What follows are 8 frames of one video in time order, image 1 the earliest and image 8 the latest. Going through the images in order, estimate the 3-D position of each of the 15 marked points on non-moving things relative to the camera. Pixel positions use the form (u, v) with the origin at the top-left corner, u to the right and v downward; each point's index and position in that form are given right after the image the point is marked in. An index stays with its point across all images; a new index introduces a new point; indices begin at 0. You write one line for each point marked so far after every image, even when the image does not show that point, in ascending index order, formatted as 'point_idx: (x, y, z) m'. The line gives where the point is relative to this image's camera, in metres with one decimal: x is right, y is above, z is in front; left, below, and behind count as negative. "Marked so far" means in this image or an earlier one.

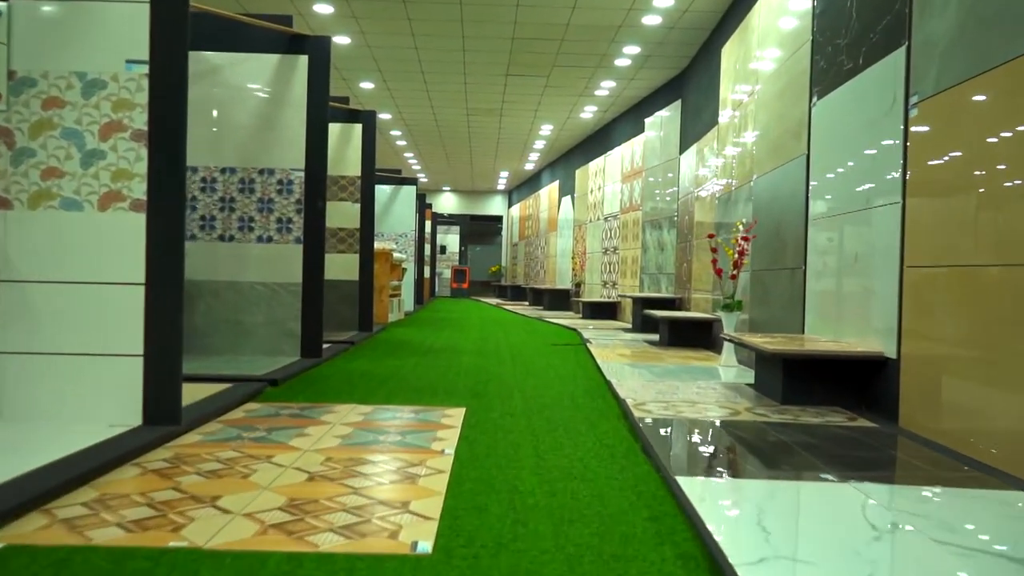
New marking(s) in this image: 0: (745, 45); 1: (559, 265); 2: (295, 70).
0: (+2.0, +2.1, +7.2) m
1: (+1.0, +0.5, +17.6) m
2: (-1.6, +1.5, +5.9) m
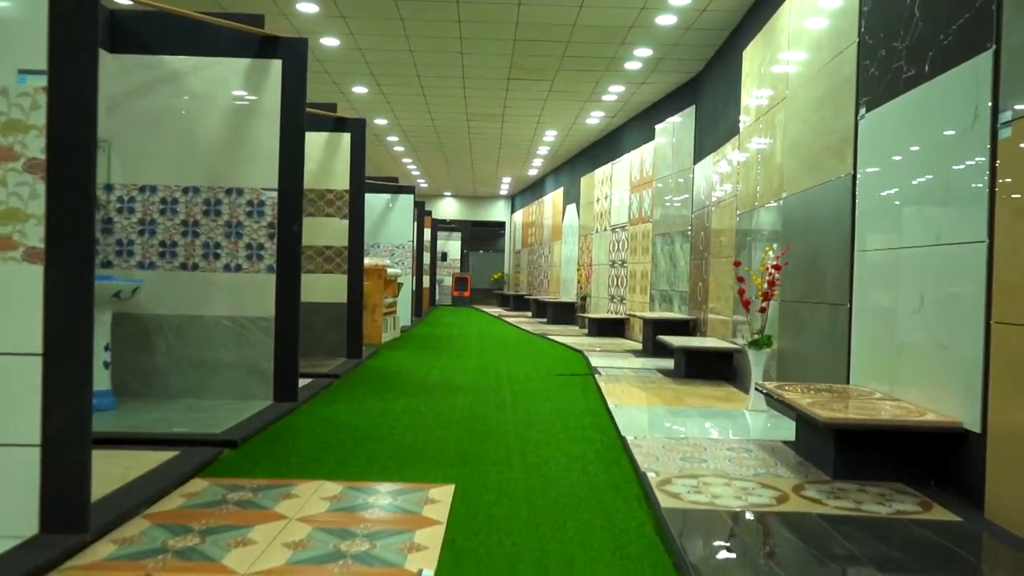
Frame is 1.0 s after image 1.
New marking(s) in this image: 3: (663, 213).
0: (+2.0, +1.9, +6.6) m
1: (+1.1, +0.3, +16.9) m
2: (-1.6, +1.3, +5.2) m
3: (+1.9, +1.0, +10.6) m
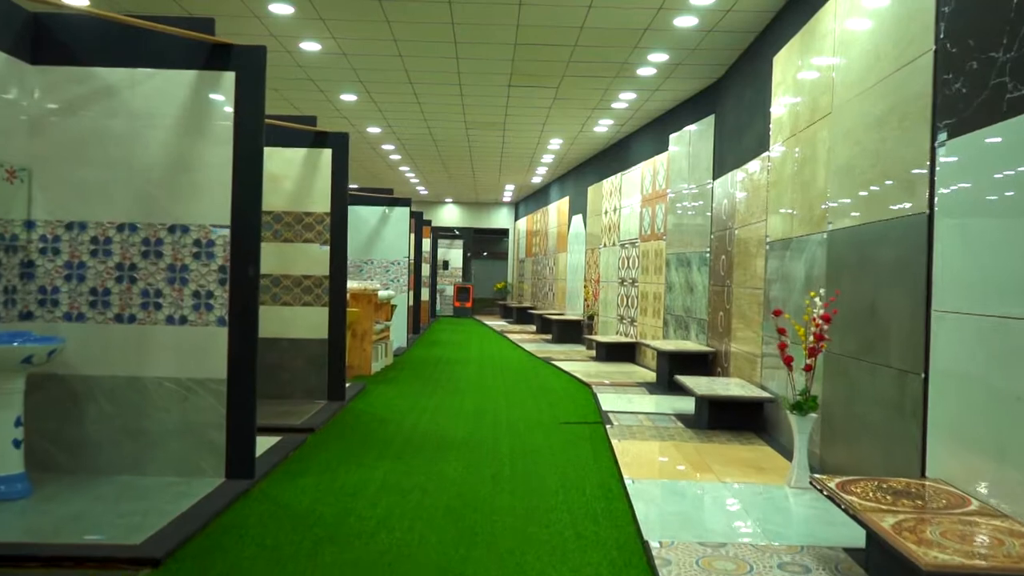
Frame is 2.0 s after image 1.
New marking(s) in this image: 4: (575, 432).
0: (+2.0, +1.6, +5.7) m
1: (+1.1, 0.0, +16.0) m
2: (-1.6, +1.0, +4.4) m
3: (+2.0, +0.7, +9.7) m
4: (+0.5, -1.1, +6.1) m
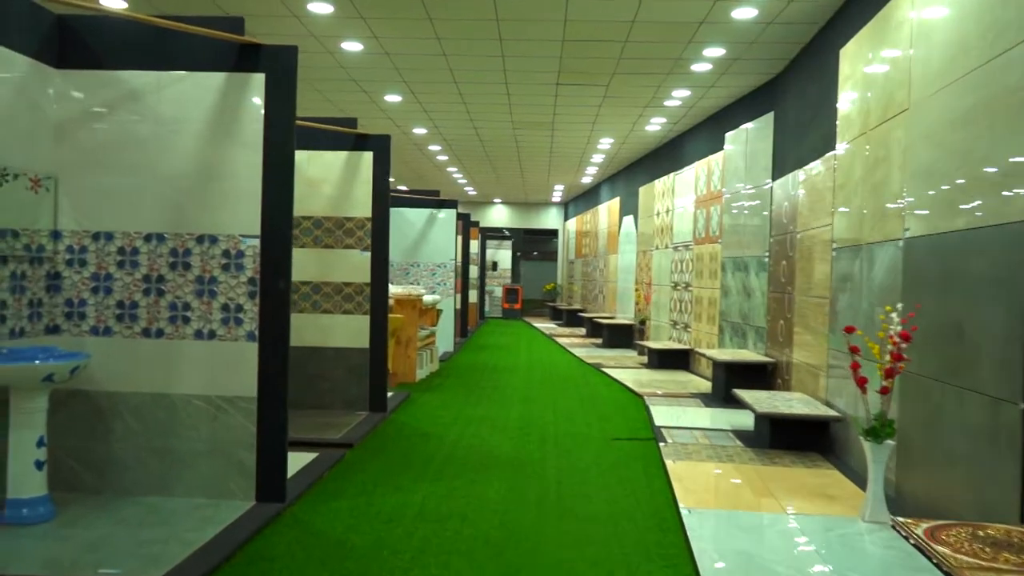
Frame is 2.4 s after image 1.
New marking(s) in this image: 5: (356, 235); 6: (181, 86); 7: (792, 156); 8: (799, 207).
0: (+2.3, +1.6, +5.3) m
1: (+2.0, -0.1, +15.6) m
2: (-1.3, +1.0, +4.1) m
3: (+2.5, +0.6, +9.3) m
4: (+0.8, -1.1, +5.8) m
5: (-1.3, +0.4, +6.8) m
6: (-1.7, +1.0, +4.2) m
7: (+2.6, +1.2, +7.5) m
8: (+2.5, +0.7, +7.1) m
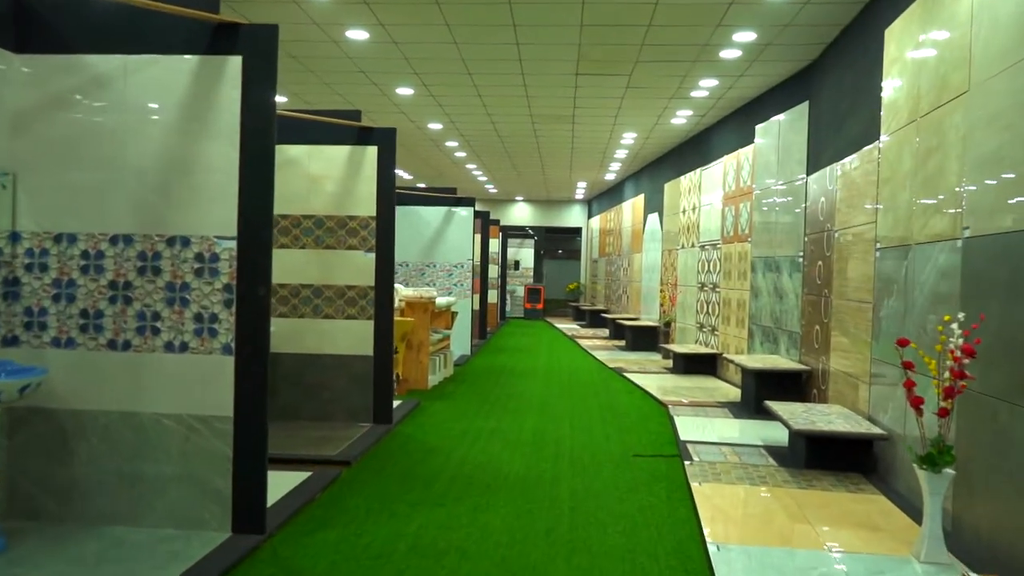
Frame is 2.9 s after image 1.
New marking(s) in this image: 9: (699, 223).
0: (+2.4, +1.5, +4.7) m
1: (+2.4, -0.1, +15.1) m
2: (-1.3, +0.9, +3.7) m
3: (+2.7, +0.6, +8.7) m
4: (+0.9, -1.2, +5.3) m
5: (-1.2, +0.4, +6.4) m
6: (-1.7, +1.0, +3.7) m
7: (+2.7, +1.2, +7.0) m
8: (+2.6, +0.7, +6.6) m
9: (+2.6, +0.9, +11.3) m
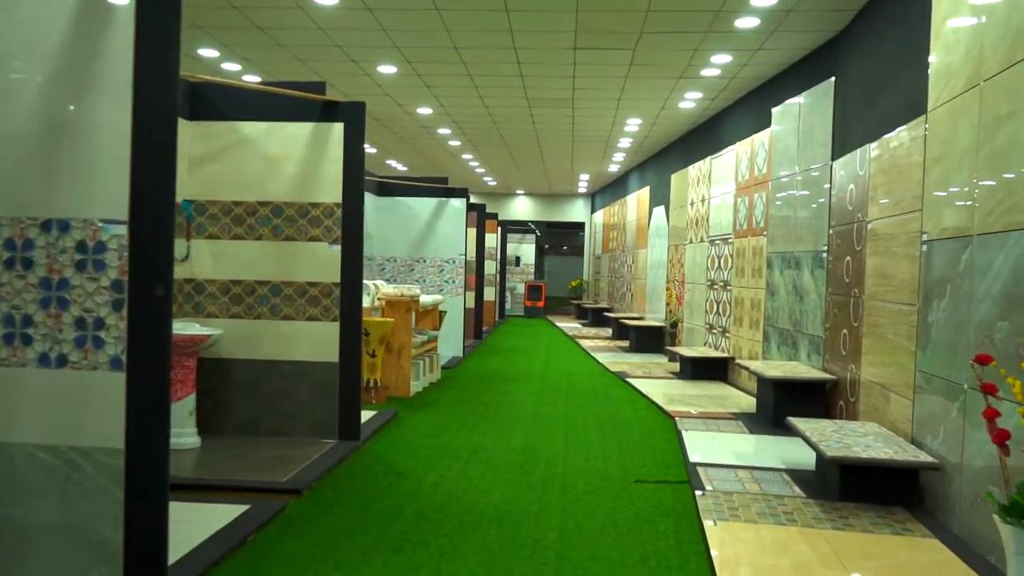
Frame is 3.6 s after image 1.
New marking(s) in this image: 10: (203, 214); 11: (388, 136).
0: (+2.3, +1.5, +3.9) m
1: (+2.4, 0.0, +14.3) m
2: (-1.4, +0.9, +2.9) m
3: (+2.6, +0.6, +7.9) m
4: (+0.8, -1.2, +4.5) m
5: (-1.3, +0.4, +5.6) m
6: (-1.8, +1.0, +2.9) m
7: (+2.6, +1.2, +6.2) m
8: (+2.5, +0.7, +5.7) m
9: (+2.5, +0.9, +10.5) m
10: (-2.1, +0.5, +5.7) m
11: (-1.9, +2.3, +12.6) m
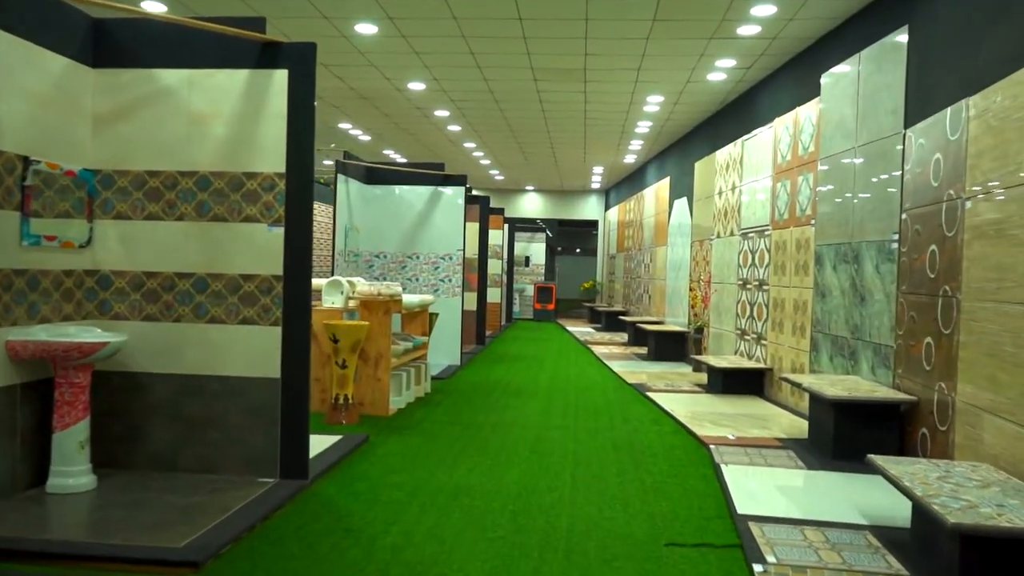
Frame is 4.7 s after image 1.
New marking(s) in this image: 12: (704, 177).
0: (+2.2, +1.6, +2.6) m
1: (+2.5, -0.1, +13.0) m
2: (-1.5, +1.0, +1.7) m
3: (+2.6, +0.6, +6.6) m
4: (+0.7, -1.1, +3.2) m
5: (-1.3, +0.5, +4.4) m
6: (-1.8, +1.0, +1.7) m
7: (+2.6, +1.2, +4.9) m
8: (+2.5, +0.7, +4.4) m
9: (+2.6, +0.9, +9.2) m
10: (-2.2, +0.5, +4.4) m
11: (-1.8, +2.3, +11.4) m
12: (+2.6, +1.5, +11.0) m
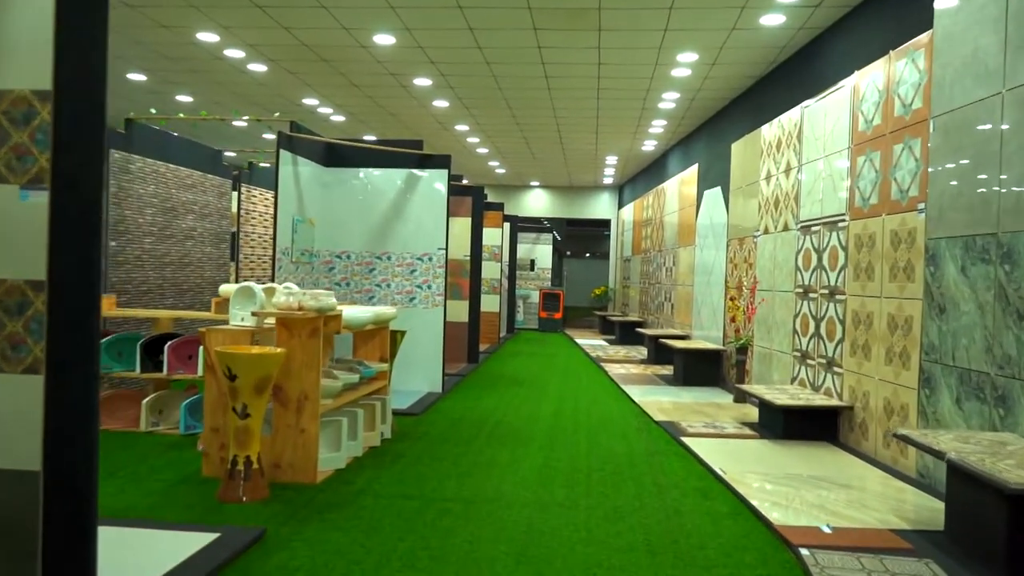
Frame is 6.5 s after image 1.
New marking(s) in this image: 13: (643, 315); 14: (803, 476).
0: (+2.1, +1.5, +0.6) m
1: (+2.5, -0.2, +10.9) m
2: (-1.7, +1.0, -0.3) m
3: (+2.5, +0.6, +4.6) m
4: (+0.6, -1.2, +1.2) m
5: (-1.4, +0.4, +2.4) m
6: (-2.0, +1.0, -0.3) m
7: (+2.5, +1.2, +2.8) m
8: (+2.3, +0.6, +2.4) m
9: (+2.5, +0.8, +7.2) m
10: (-2.3, +0.5, +2.5) m
11: (-1.9, +2.2, +9.4) m
12: (+2.5, +1.4, +8.9) m
13: (+2.4, -0.5, +15.1) m
14: (+1.8, -1.2, +5.1) m
